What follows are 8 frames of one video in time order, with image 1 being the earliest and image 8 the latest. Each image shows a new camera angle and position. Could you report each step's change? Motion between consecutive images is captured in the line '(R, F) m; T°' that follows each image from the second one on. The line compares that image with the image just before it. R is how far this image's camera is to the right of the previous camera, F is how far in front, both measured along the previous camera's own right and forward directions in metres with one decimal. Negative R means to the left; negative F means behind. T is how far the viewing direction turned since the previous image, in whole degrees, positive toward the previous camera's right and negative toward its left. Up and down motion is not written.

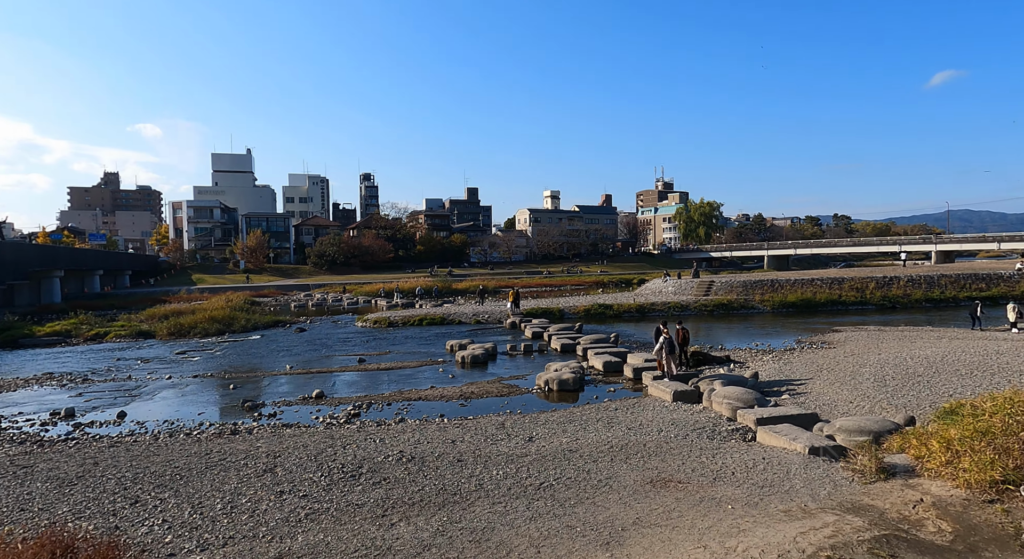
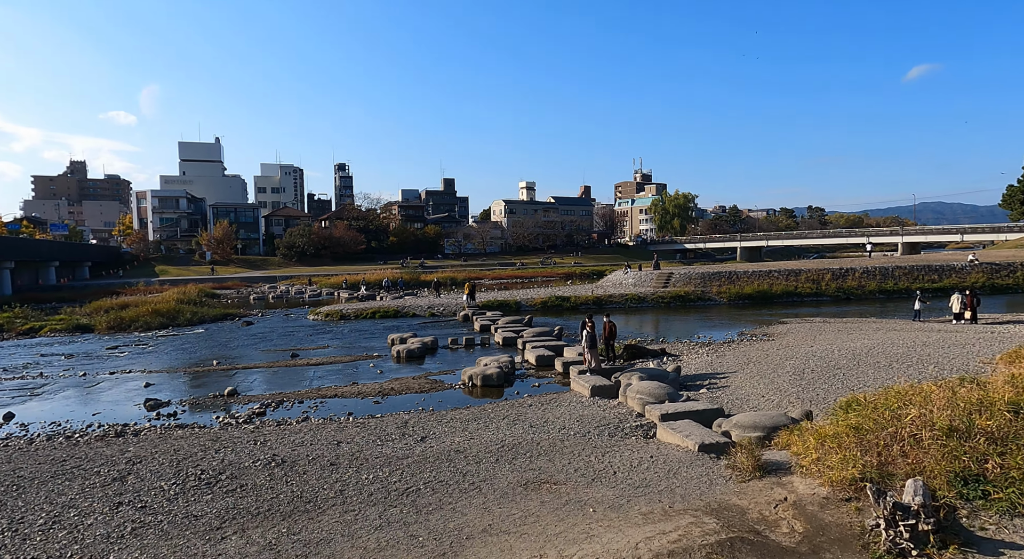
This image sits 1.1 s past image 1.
(+0.8, +0.2) m; +3°
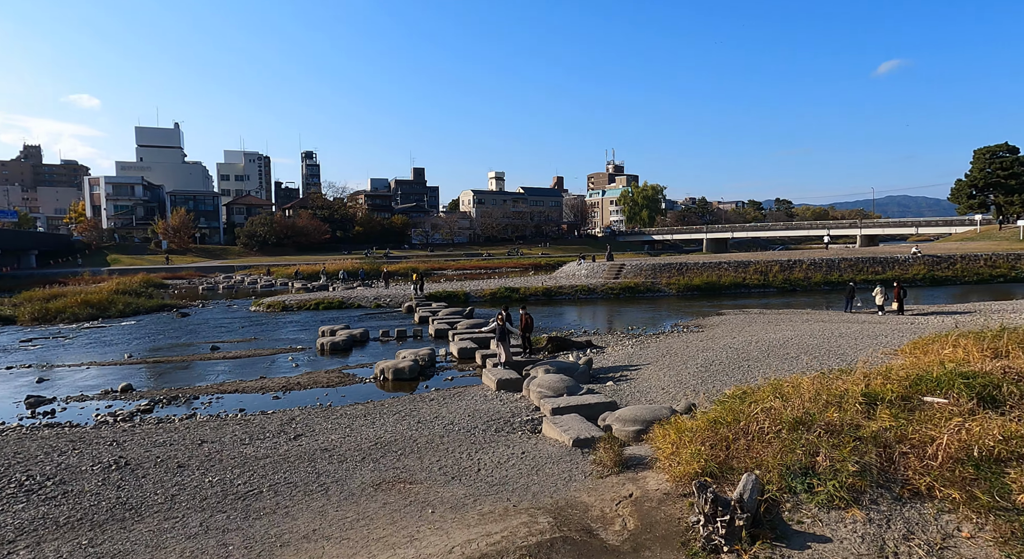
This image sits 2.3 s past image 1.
(+0.8, +0.1) m; +4°
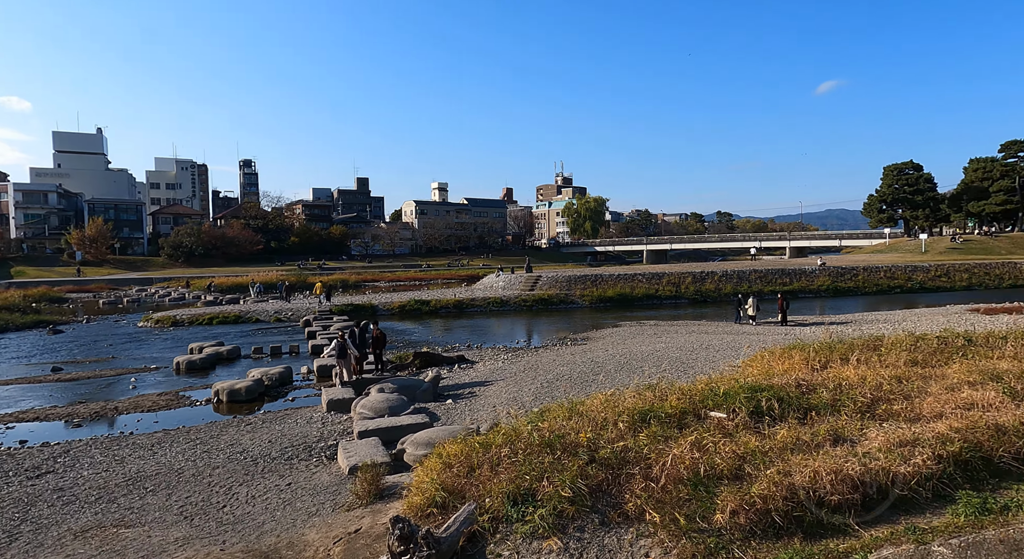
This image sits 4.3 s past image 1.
(+1.4, +0.1) m; +7°
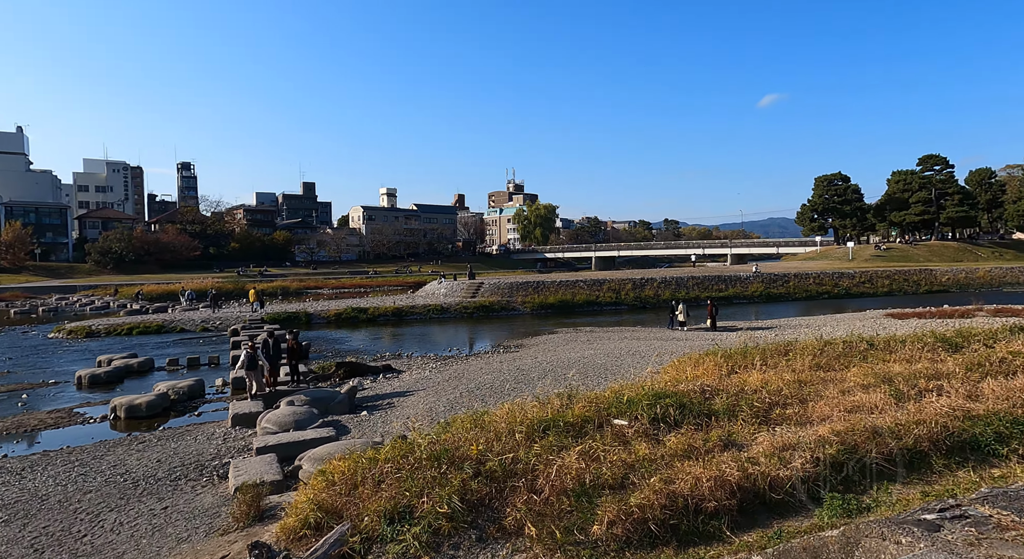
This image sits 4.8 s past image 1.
(+0.4, +0.1) m; +5°
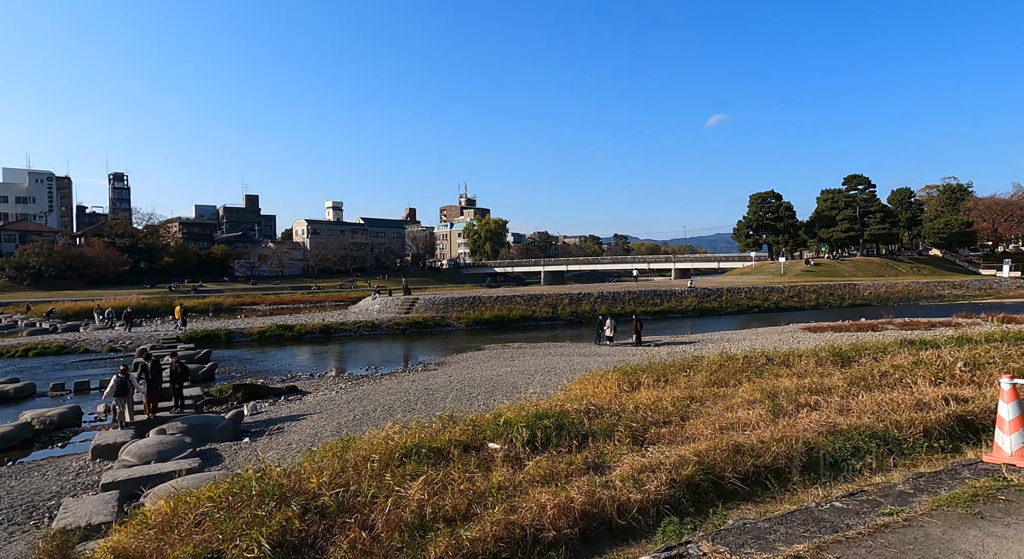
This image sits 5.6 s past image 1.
(+0.7, +0.2) m; +6°
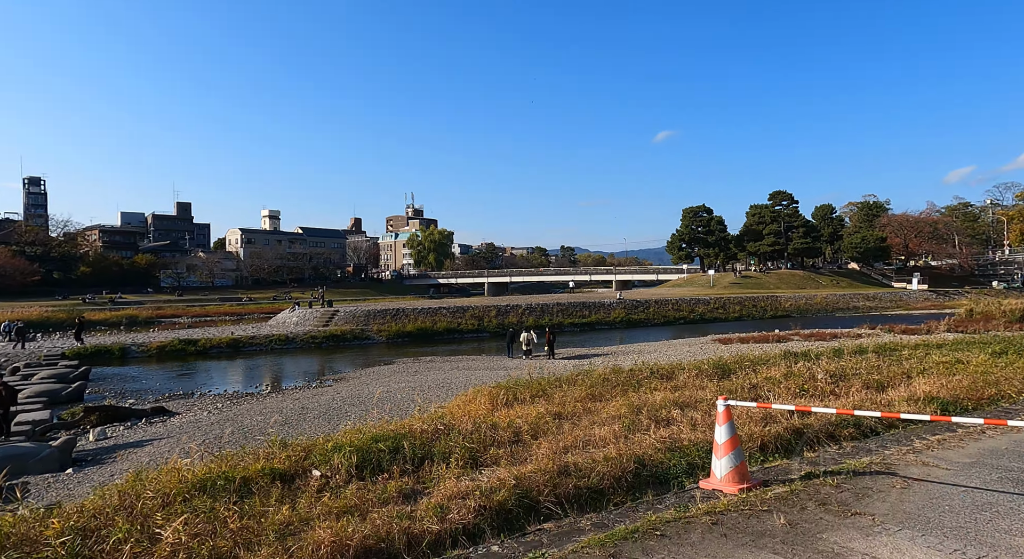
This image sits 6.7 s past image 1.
(+1.0, +0.2) m; +7°
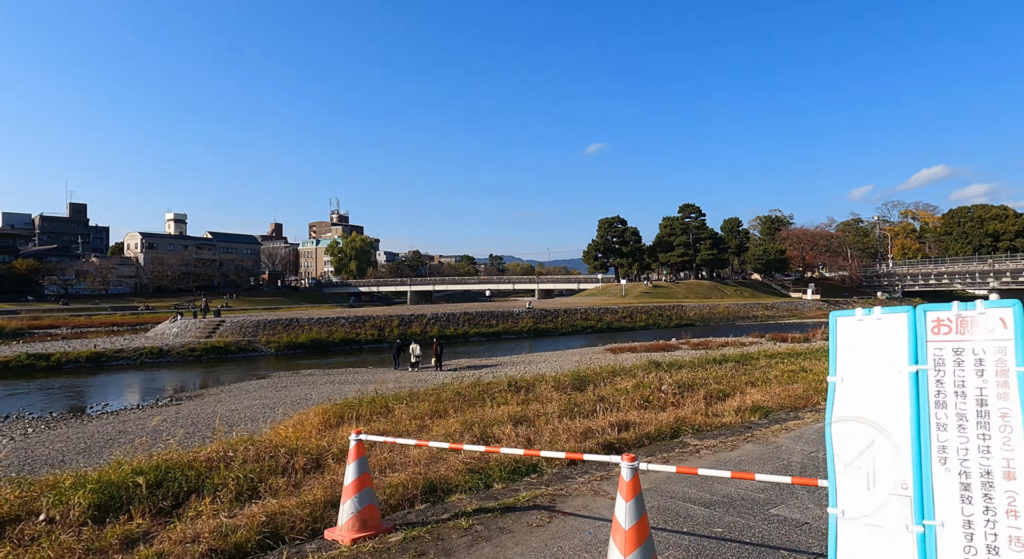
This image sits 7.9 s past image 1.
(+1.2, +0.2) m; +9°
